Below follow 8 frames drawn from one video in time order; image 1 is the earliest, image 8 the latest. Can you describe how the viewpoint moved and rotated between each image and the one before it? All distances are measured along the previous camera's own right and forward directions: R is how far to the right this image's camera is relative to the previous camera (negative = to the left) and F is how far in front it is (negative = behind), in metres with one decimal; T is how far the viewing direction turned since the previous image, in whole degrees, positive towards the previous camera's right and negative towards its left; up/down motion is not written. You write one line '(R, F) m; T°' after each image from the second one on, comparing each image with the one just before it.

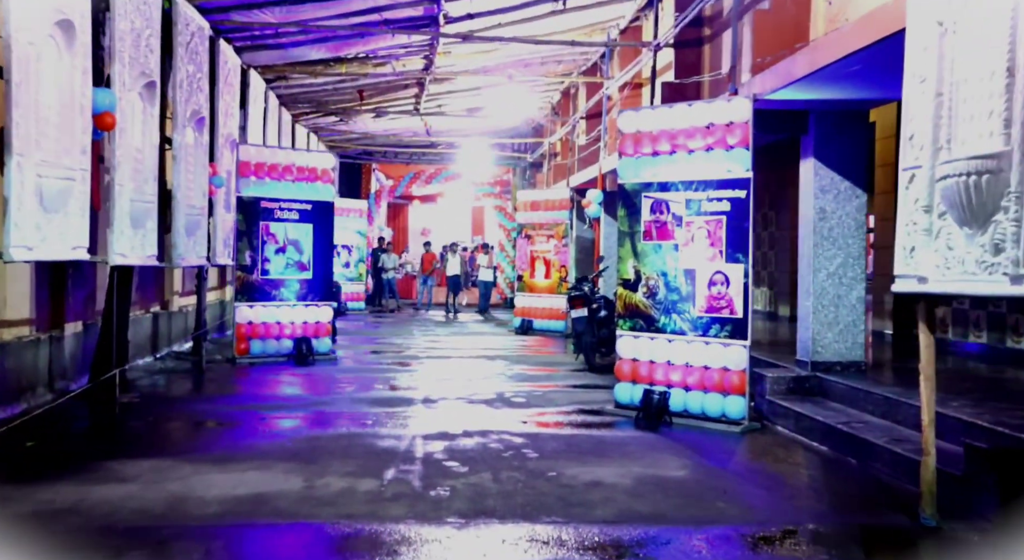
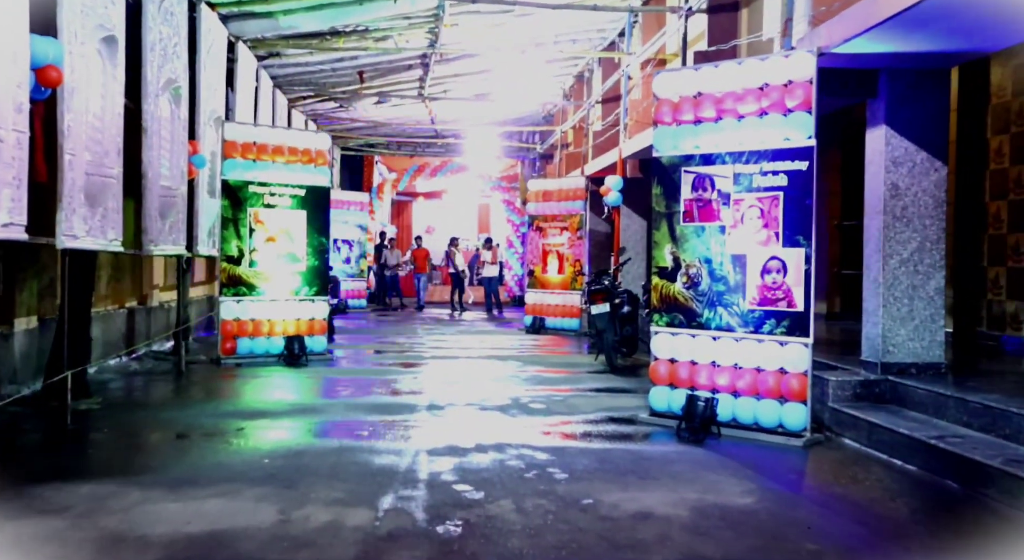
(-0.1, +1.3) m; 0°
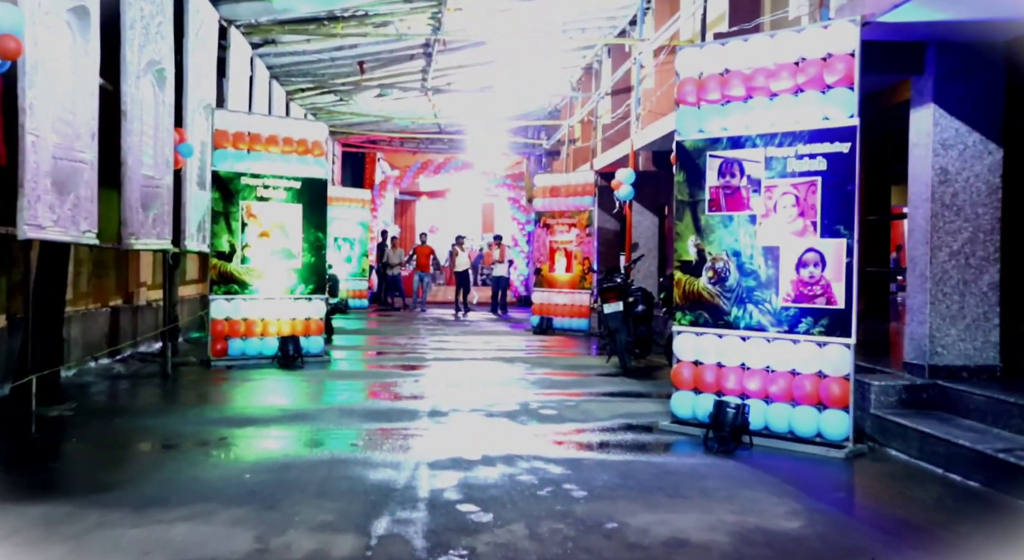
(0.0, +0.7) m; 0°
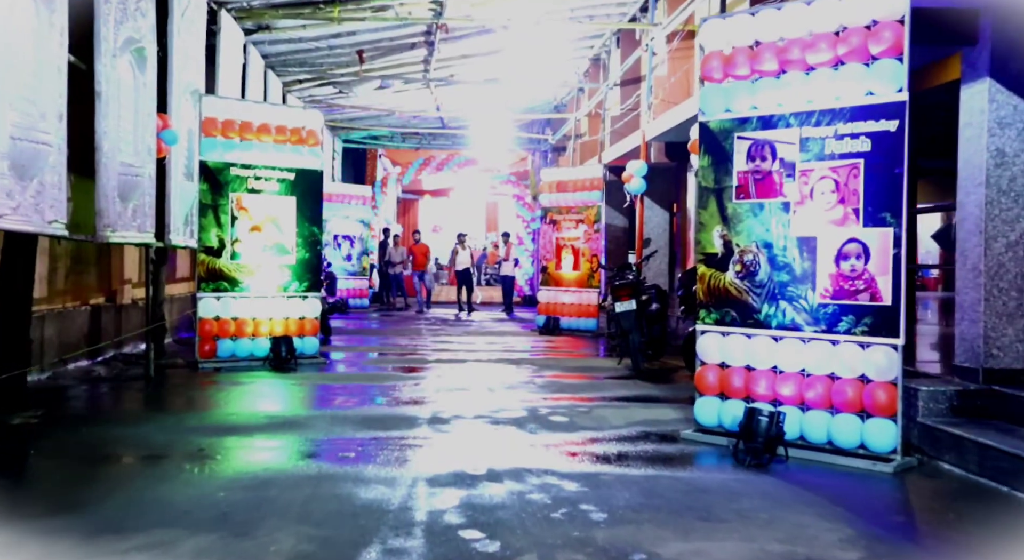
(0.0, +0.7) m; 0°
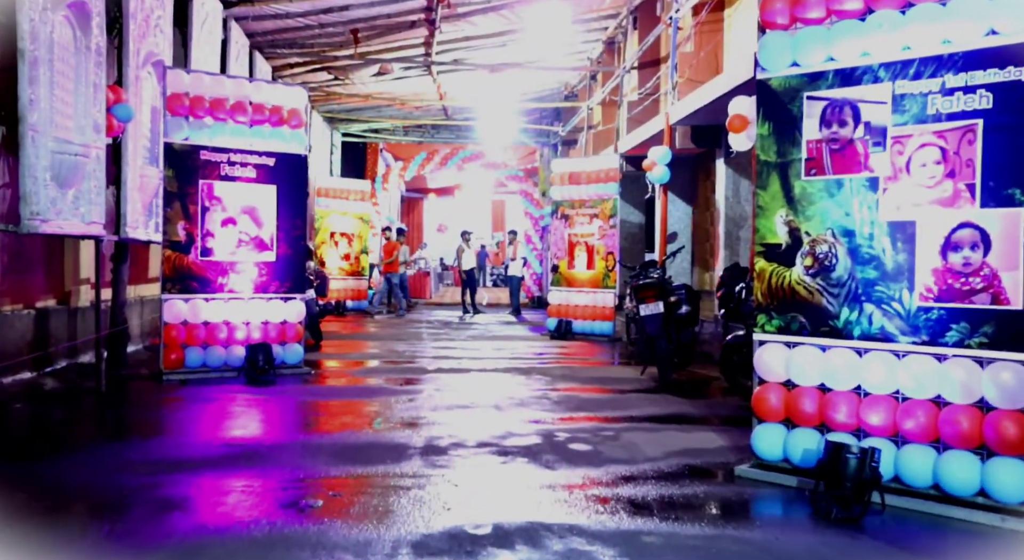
(0.0, +1.4) m; 0°
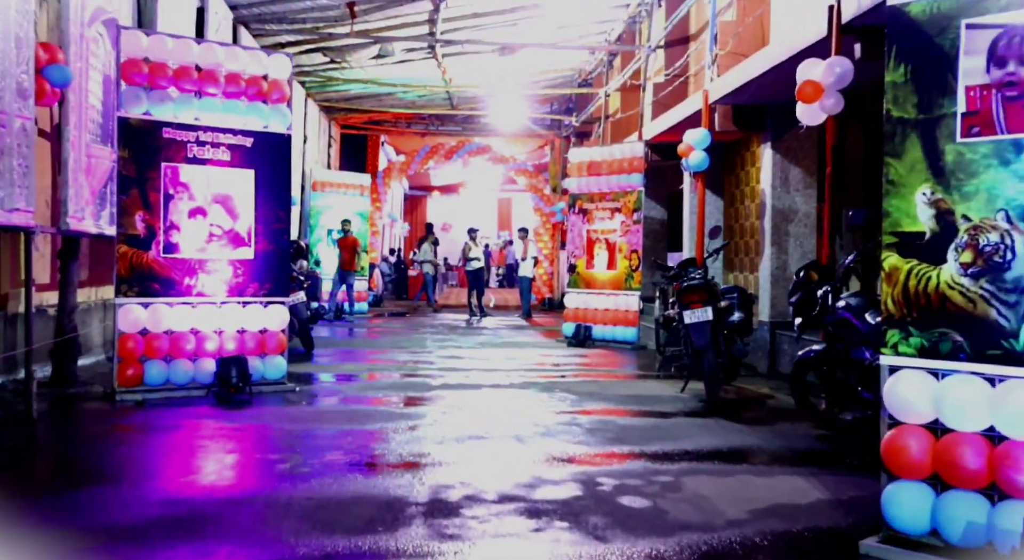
(-0.1, +1.5) m; 0°
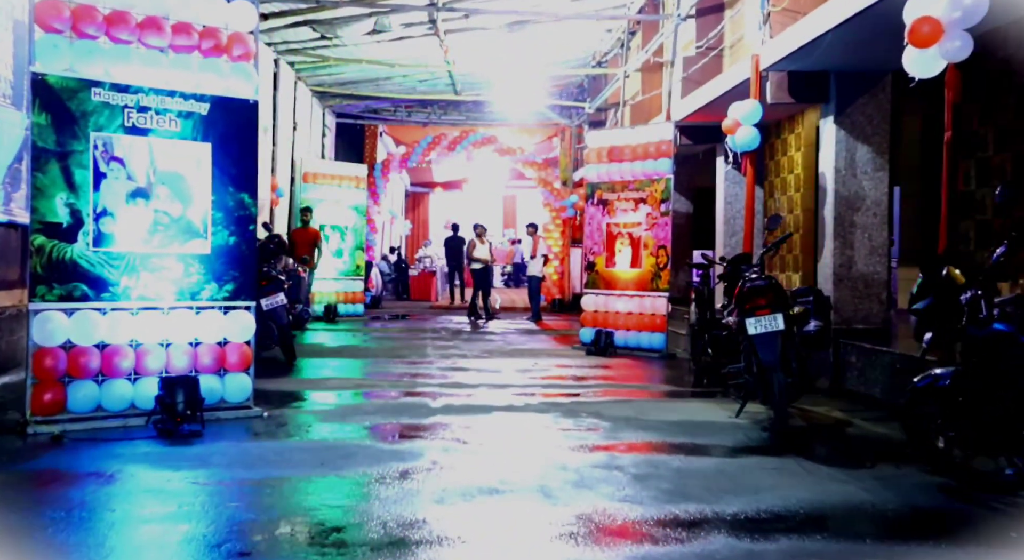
(-0.1, +1.7) m; 0°
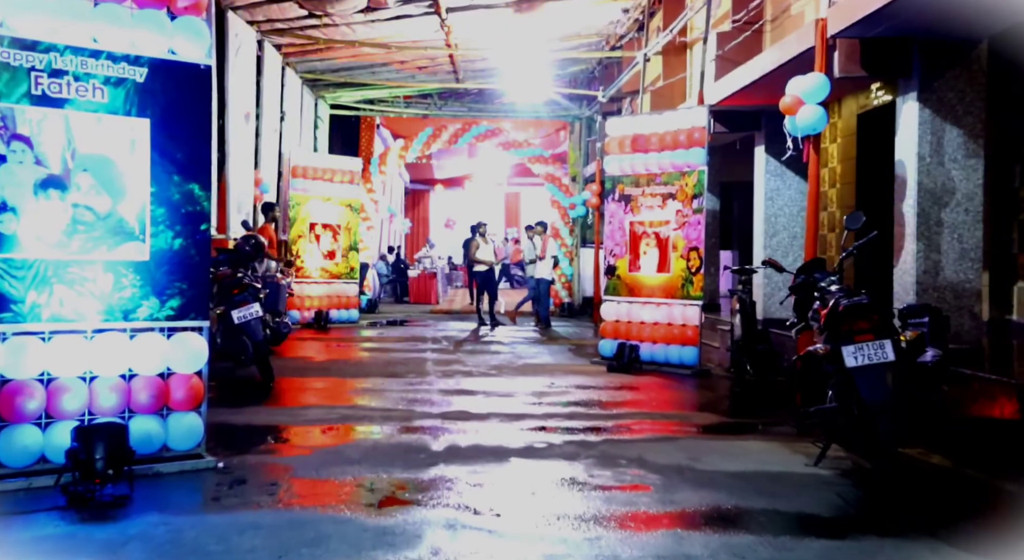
(-0.1, +1.5) m; 0°
